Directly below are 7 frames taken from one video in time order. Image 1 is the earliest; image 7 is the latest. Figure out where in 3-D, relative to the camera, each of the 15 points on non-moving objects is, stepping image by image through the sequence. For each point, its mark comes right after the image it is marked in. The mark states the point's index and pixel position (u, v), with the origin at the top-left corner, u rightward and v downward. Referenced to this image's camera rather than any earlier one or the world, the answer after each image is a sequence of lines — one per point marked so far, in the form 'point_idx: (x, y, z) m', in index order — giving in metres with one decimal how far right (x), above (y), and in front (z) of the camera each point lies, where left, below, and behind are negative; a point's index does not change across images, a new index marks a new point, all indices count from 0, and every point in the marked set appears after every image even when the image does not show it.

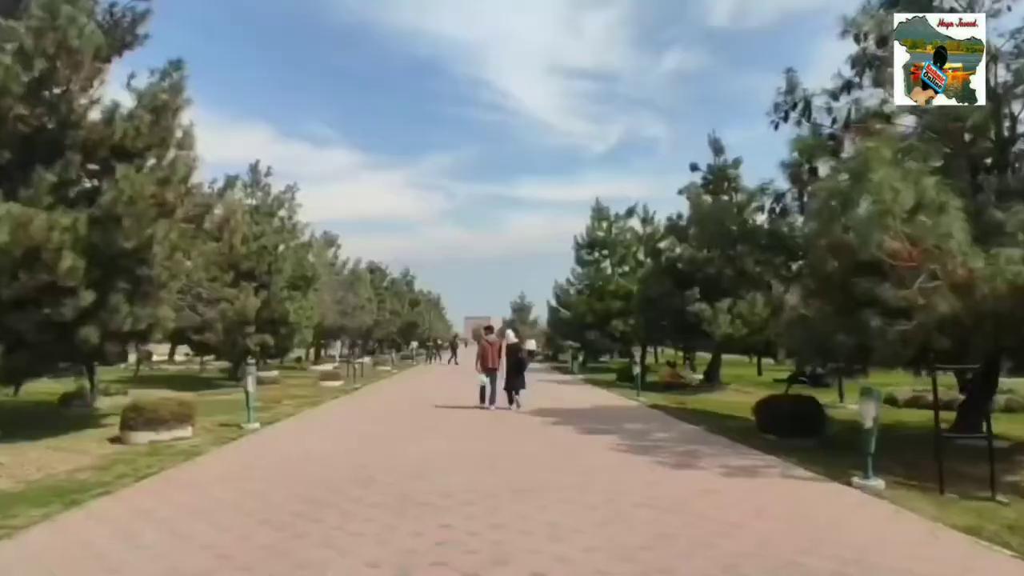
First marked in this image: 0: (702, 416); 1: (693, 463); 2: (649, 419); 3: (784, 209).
0: (+6.1, -4.1, +19.7) m
1: (+3.4, -3.3, +11.6) m
2: (+3.9, -3.8, +17.8) m
3: (+7.9, +2.3, +17.8) m
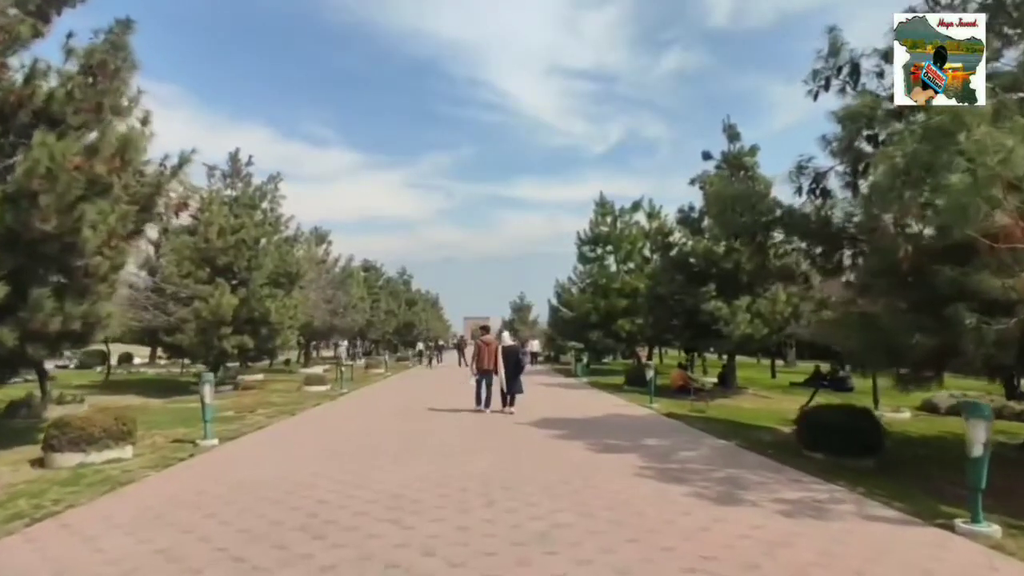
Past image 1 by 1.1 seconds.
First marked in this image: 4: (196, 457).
0: (+6.1, -4.0, +17.4) m
1: (+3.4, -3.1, +9.3) m
2: (+3.9, -3.7, +15.5) m
3: (+7.9, +2.5, +15.4) m
4: (-6.5, -3.5, +12.7) m
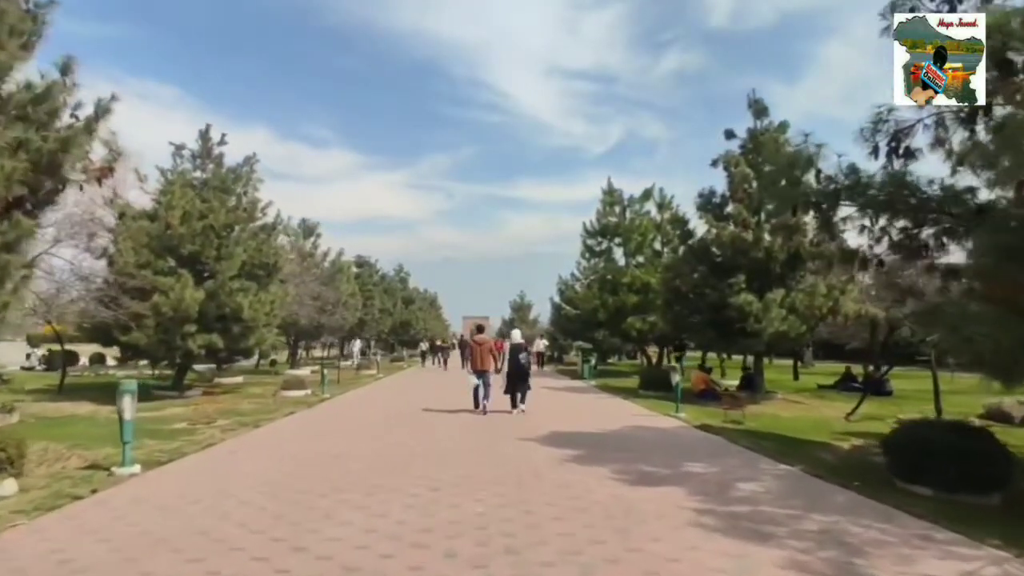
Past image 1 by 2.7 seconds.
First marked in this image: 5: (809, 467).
0: (+6.2, -3.6, +14.3) m
1: (+3.5, -2.8, +6.2) m
2: (+4.0, -3.4, +12.4) m
3: (+8.0, +2.8, +12.4) m
4: (-6.4, -3.2, +9.6) m
5: (+5.7, -3.4, +11.8) m
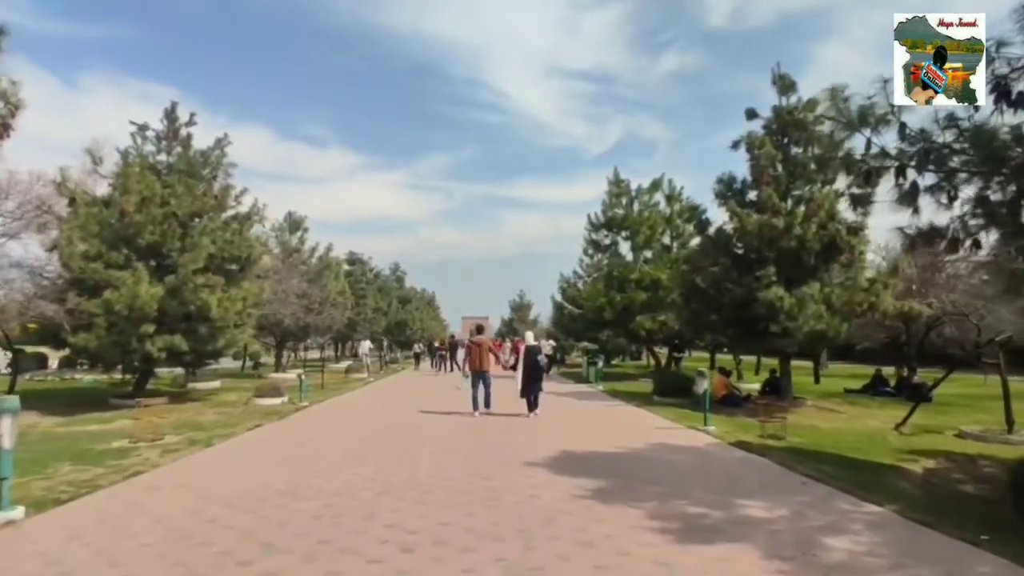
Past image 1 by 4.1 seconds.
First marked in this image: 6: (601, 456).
0: (+6.2, -3.4, +11.6) m
1: (+3.5, -2.6, +3.5) m
2: (+4.1, -3.1, +9.7) m
3: (+8.0, +3.0, +9.7) m
4: (-6.4, -3.0, +6.9) m
5: (+5.7, -3.2, +9.1) m
6: (+1.9, -3.5, +12.7) m
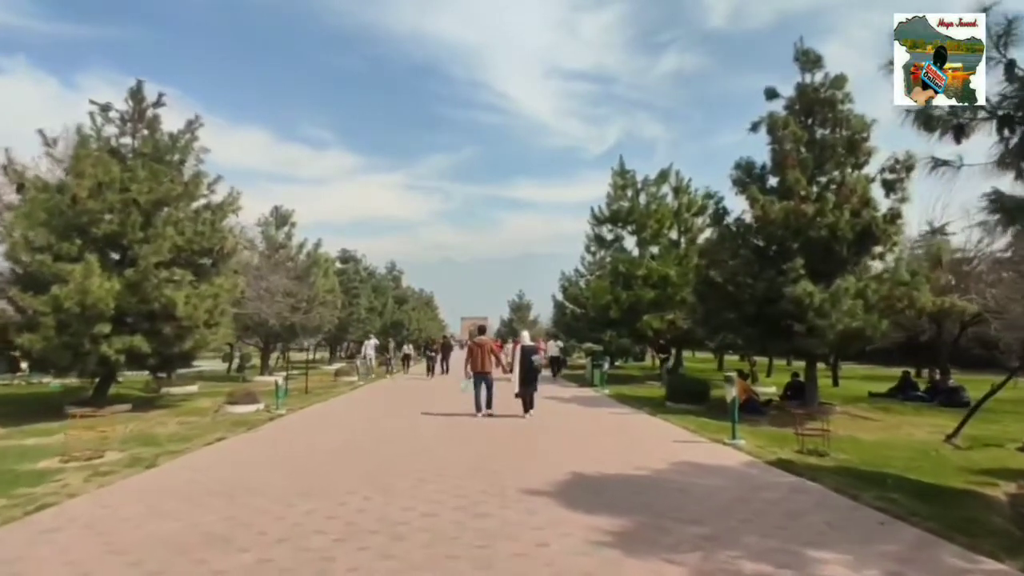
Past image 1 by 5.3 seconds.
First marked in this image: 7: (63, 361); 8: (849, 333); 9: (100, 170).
0: (+6.2, -3.2, +9.5) m
1: (+3.5, -2.4, +1.4) m
2: (+4.0, -3.0, +7.5) m
3: (+7.9, +3.2, +7.5) m
4: (-6.4, -2.8, +4.7) m
5: (+5.7, -3.0, +6.9) m
6: (+1.8, -3.3, +10.5) m
7: (-13.4, -2.2, +18.3) m
8: (+10.4, -1.4, +19.1) m
9: (-13.0, +3.7, +19.4) m
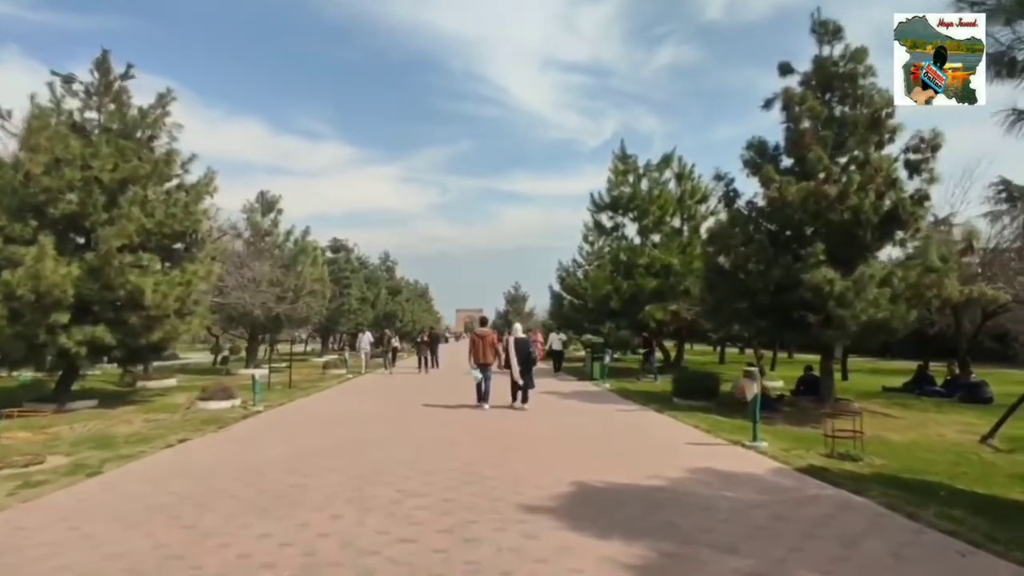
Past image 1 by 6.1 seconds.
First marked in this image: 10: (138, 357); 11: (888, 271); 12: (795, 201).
0: (+6.1, -3.0, +8.0) m
1: (+3.5, -2.3, -0.1) m
2: (+4.0, -2.7, +6.1) m
3: (+7.9, +3.4, +6.0) m
4: (-6.5, -2.6, +3.2) m
5: (+5.7, -2.8, +5.5) m
6: (+1.8, -3.0, +9.1) m
7: (-13.5, -1.8, +16.8) m
8: (+10.3, -1.1, +17.7) m
9: (-13.1, +4.1, +17.7) m
10: (-11.8, -2.2, +19.3) m
11: (+10.7, +0.5, +17.6) m
12: (+8.4, +2.6, +18.1) m
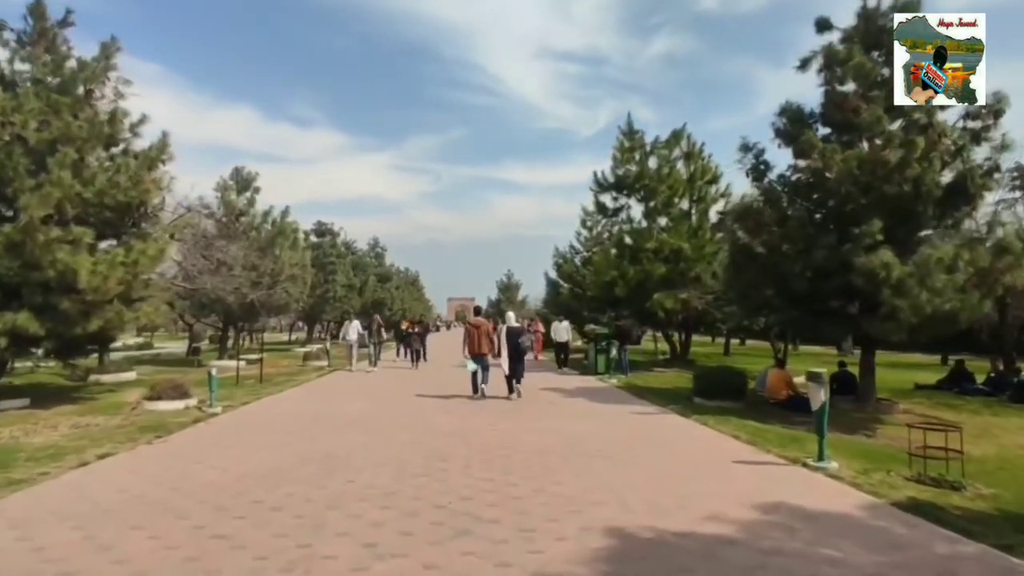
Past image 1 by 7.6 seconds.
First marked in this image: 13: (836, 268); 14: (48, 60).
0: (+6.3, -2.8, +5.5) m
1: (+3.8, -2.2, -2.7) m
2: (+4.2, -2.5, +3.5) m
3: (+8.1, +3.6, +3.4) m
4: (-6.3, -2.4, +0.5) m
5: (+5.8, -2.6, +3.0) m
6: (+1.9, -2.7, +6.5) m
7: (-13.5, -1.3, +14.0) m
8: (+10.4, -0.7, +15.2) m
9: (-13.0, +4.6, +14.8) m
10: (-11.8, -1.6, +16.5) m
11: (+10.8, +0.8, +15.1) m
12: (+8.4, +3.0, +15.6) m
13: (+8.3, +0.5, +15.8) m
14: (-13.3, +6.6, +17.7) m
